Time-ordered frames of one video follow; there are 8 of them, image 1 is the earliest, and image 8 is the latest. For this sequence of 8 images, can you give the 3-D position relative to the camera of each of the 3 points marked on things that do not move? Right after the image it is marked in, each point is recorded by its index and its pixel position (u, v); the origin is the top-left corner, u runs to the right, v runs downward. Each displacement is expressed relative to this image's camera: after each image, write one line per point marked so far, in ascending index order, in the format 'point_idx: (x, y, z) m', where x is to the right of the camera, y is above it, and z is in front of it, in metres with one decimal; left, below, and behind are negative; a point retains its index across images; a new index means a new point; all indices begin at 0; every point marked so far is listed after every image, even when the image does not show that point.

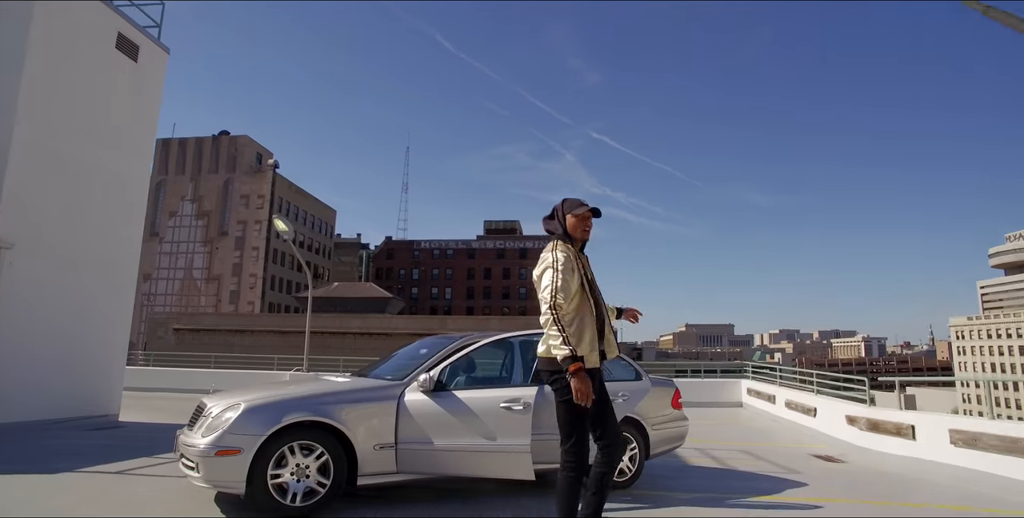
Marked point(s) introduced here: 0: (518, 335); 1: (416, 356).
0: (+0.1, -0.6, +4.9) m
1: (-0.8, -0.8, +5.0) m
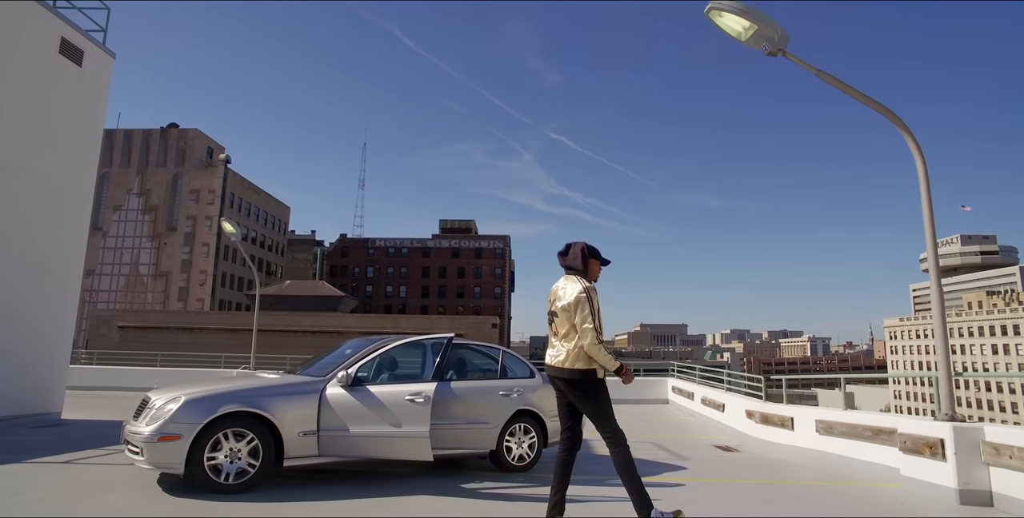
0: (-0.7, -0.7, +5.7) m
1: (-1.6, -0.9, +5.7) m
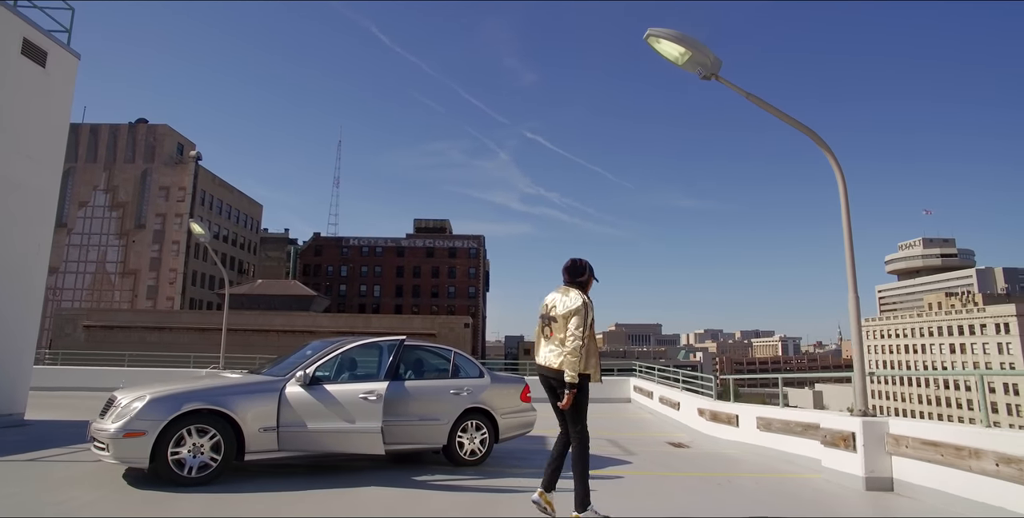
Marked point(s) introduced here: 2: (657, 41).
0: (-1.2, -0.8, +6.1) m
1: (-2.1, -0.9, +6.1) m
2: (+1.5, +2.3, +6.6) m
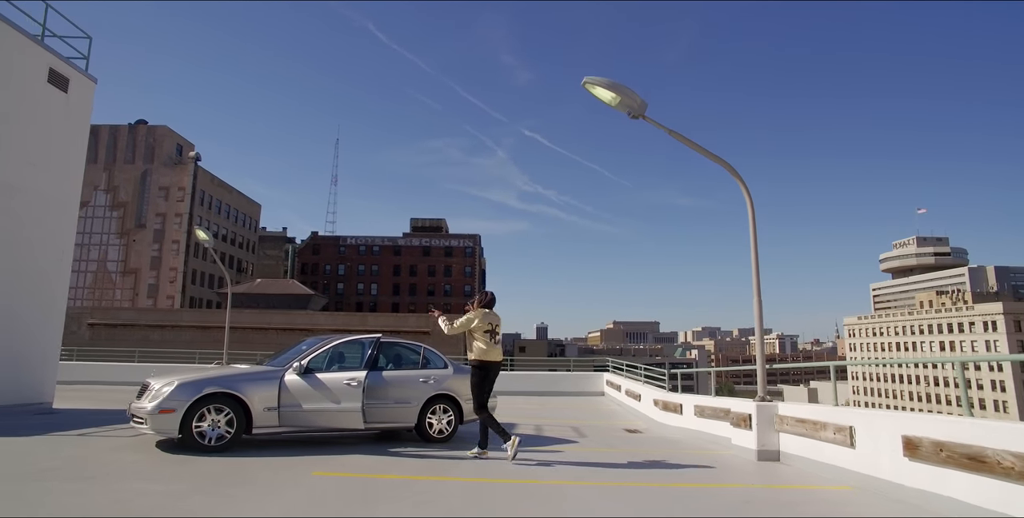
0: (-1.7, -0.9, +7.4) m
1: (-2.5, -1.1, +7.4) m
2: (+1.0, +2.2, +7.9) m
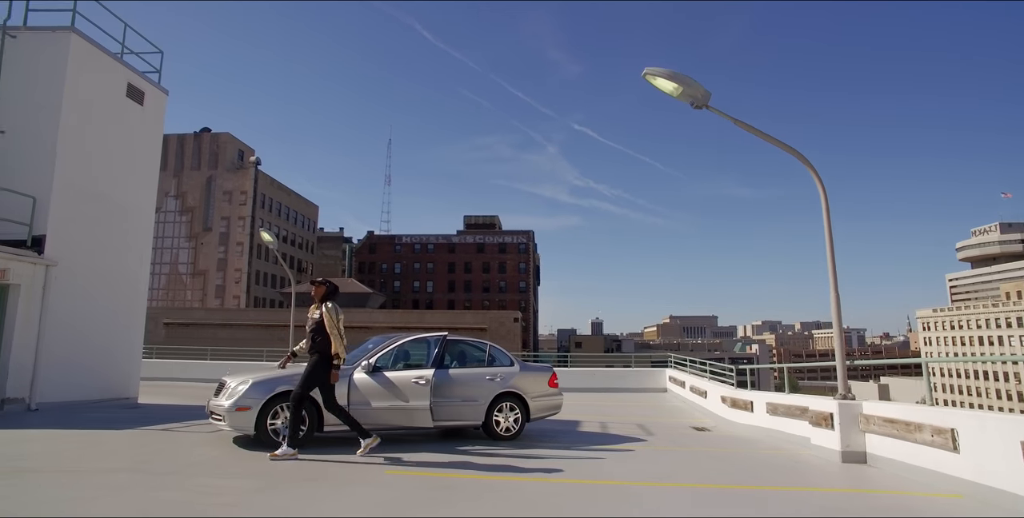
0: (-0.9, -0.9, +7.4) m
1: (-1.8, -1.1, +7.4) m
2: (+1.8, +2.2, +7.7) m
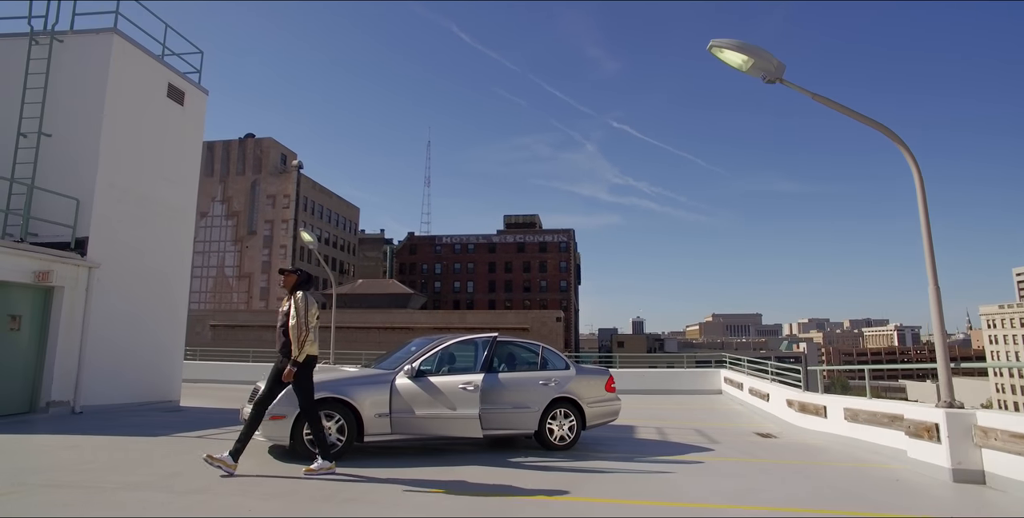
0: (-0.3, -0.8, +6.8) m
1: (-1.2, -1.0, +6.9) m
2: (+2.3, +2.3, +6.9) m
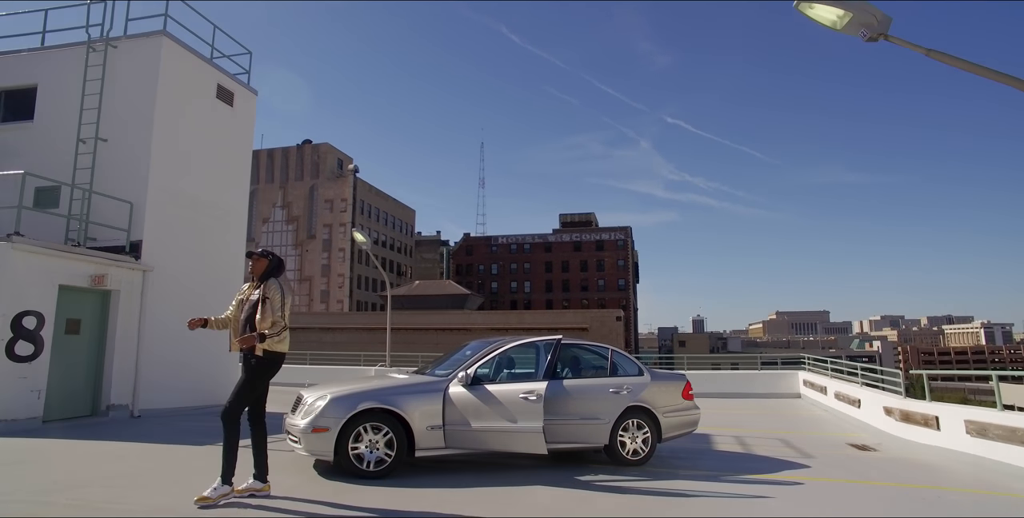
0: (+0.3, -0.8, +6.1) m
1: (-0.5, -1.0, +6.3) m
2: (+2.9, +2.4, +6.0) m
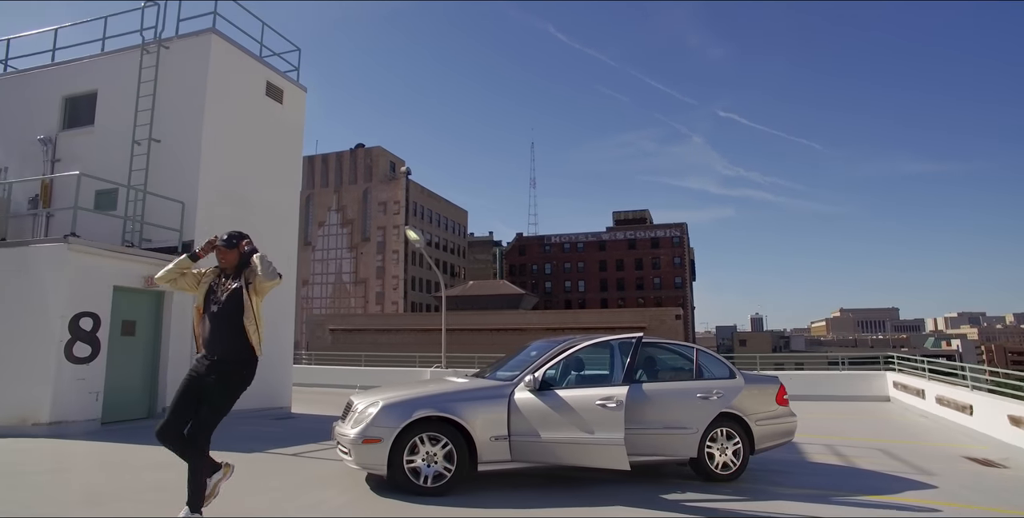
0: (+0.9, -0.7, +5.4) m
1: (+0.1, -0.9, +5.6) m
2: (+3.4, +2.6, +5.1) m
